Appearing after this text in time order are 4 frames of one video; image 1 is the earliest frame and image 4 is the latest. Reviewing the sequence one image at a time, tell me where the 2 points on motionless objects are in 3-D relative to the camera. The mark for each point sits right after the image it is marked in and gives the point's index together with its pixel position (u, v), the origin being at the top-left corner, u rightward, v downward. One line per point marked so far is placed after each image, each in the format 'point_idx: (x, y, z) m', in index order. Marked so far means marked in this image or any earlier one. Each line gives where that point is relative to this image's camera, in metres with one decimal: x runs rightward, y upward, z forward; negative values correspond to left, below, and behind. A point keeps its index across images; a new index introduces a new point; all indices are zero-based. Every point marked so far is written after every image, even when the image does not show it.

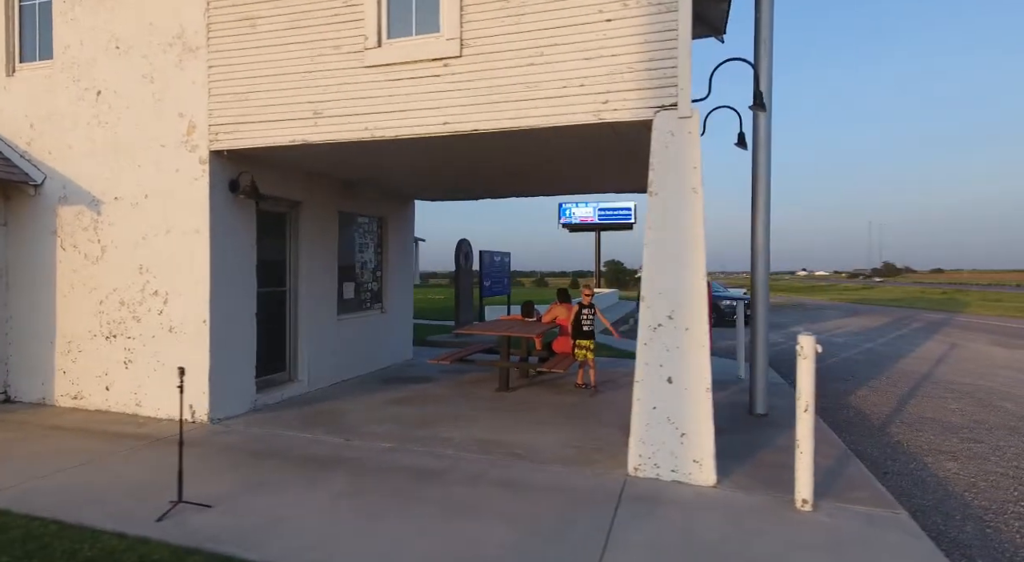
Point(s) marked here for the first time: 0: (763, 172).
0: (+2.8, +1.3, +7.1) m
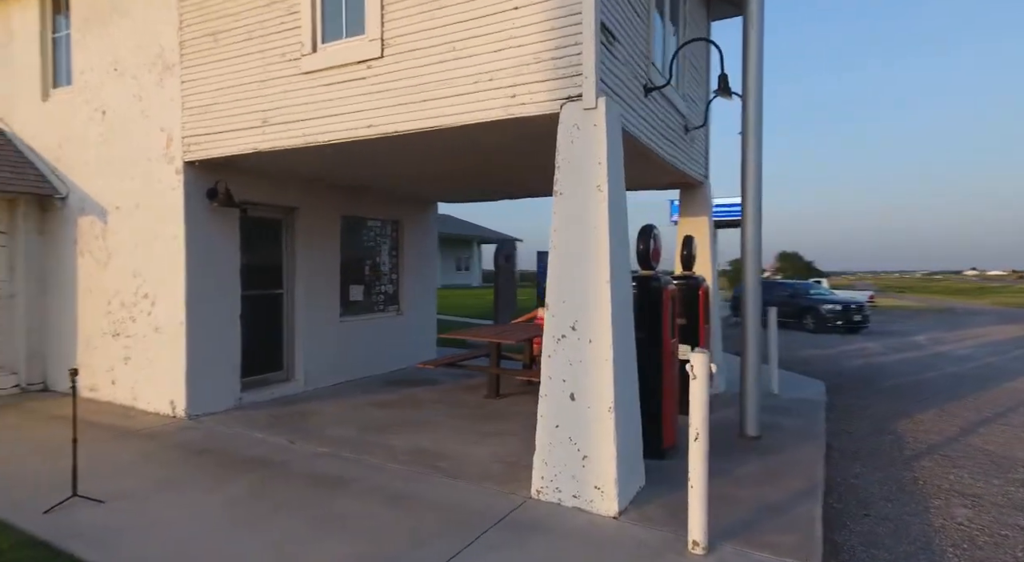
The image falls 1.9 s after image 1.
0: (+2.5, +1.2, +6.3) m
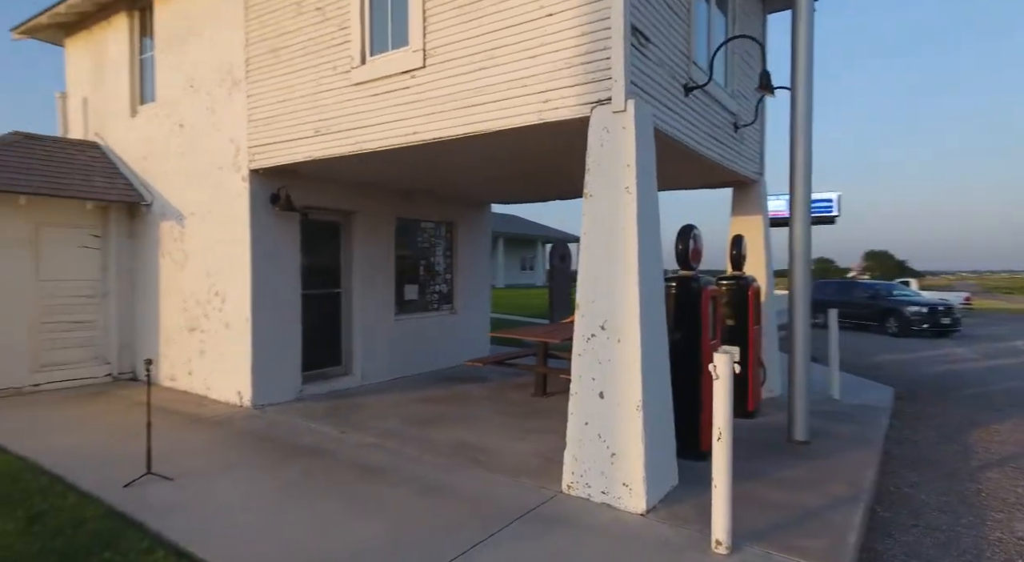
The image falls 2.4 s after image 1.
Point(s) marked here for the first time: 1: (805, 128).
0: (+2.9, +1.2, +6.1) m
1: (+2.9, +1.5, +6.1) m
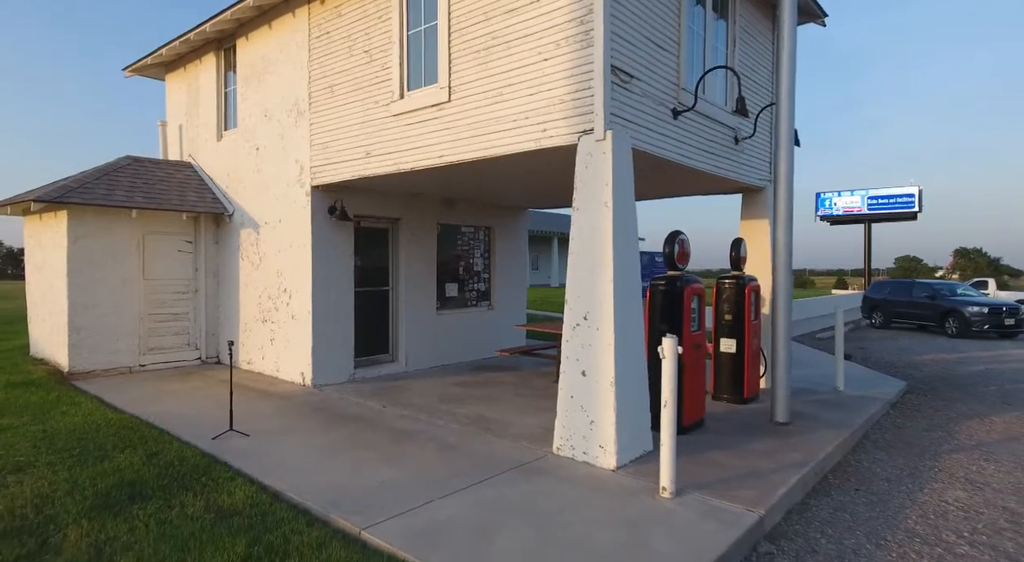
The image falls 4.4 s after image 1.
0: (+3.0, +1.2, +6.9) m
1: (+3.0, +1.5, +6.8) m
